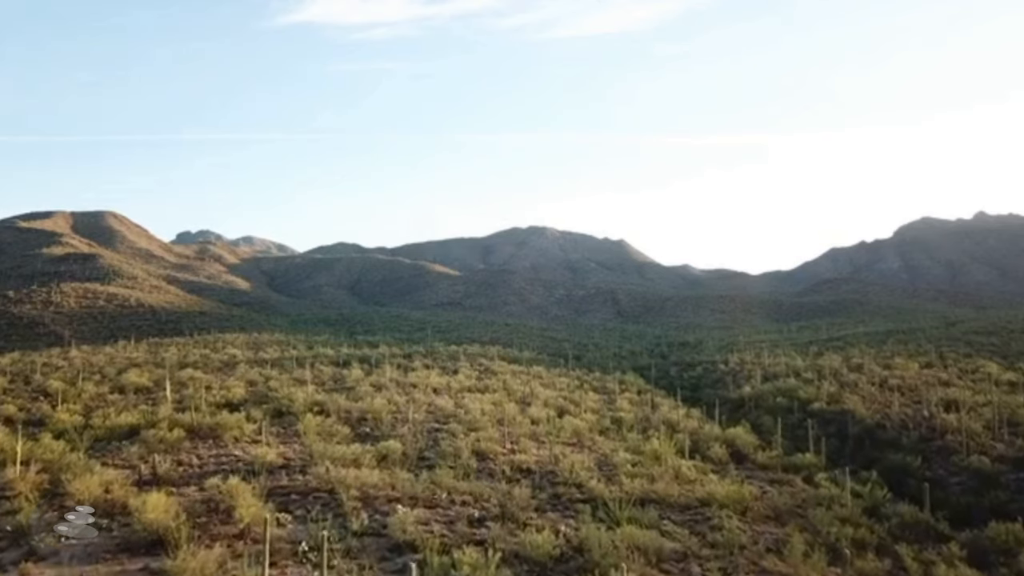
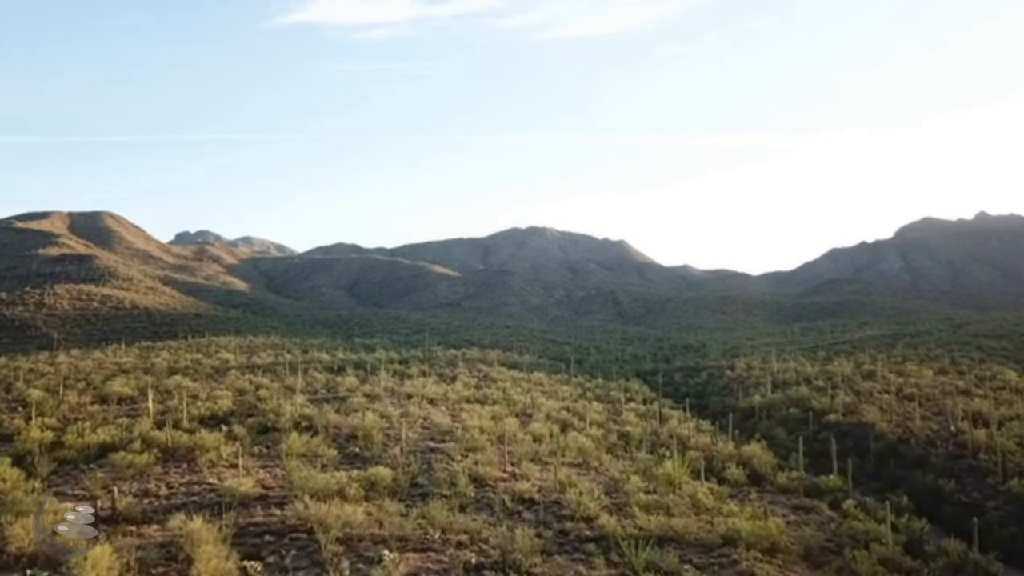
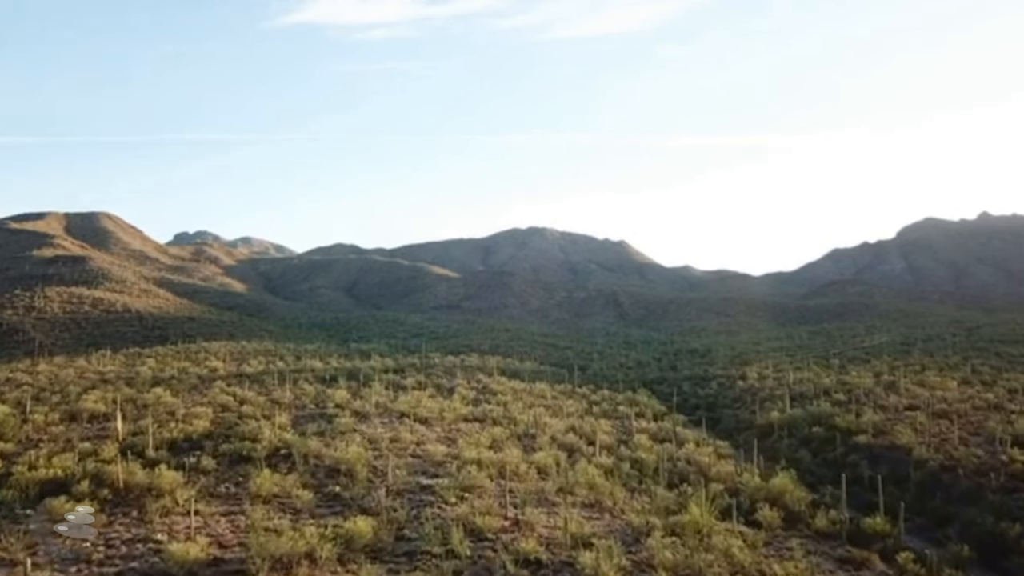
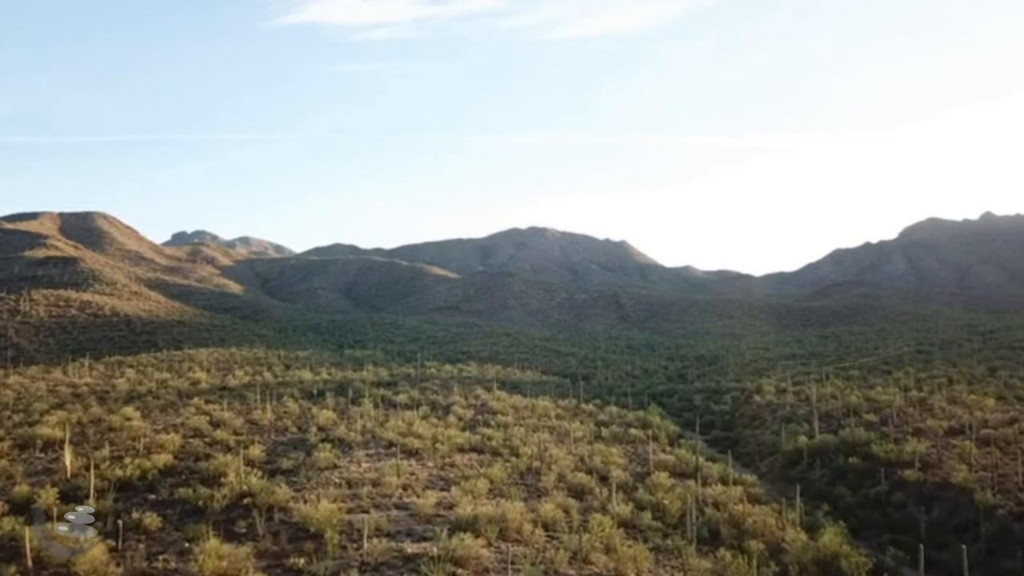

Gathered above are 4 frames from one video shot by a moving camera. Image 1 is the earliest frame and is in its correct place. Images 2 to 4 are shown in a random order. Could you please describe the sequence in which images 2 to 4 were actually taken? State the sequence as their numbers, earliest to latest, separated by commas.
2, 3, 4
